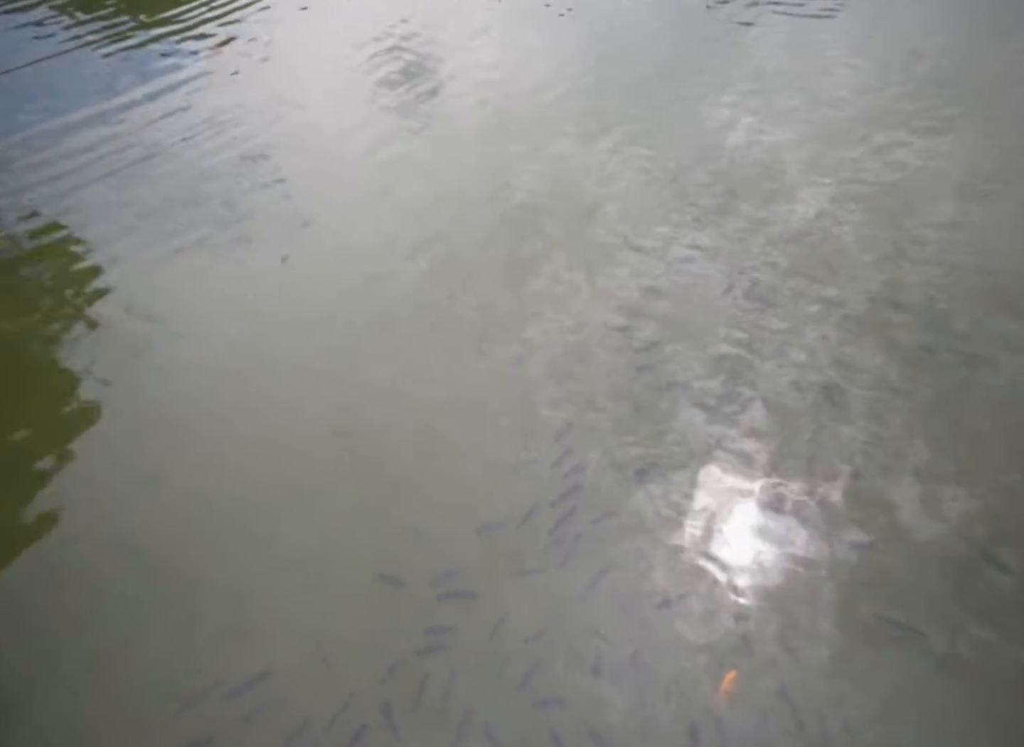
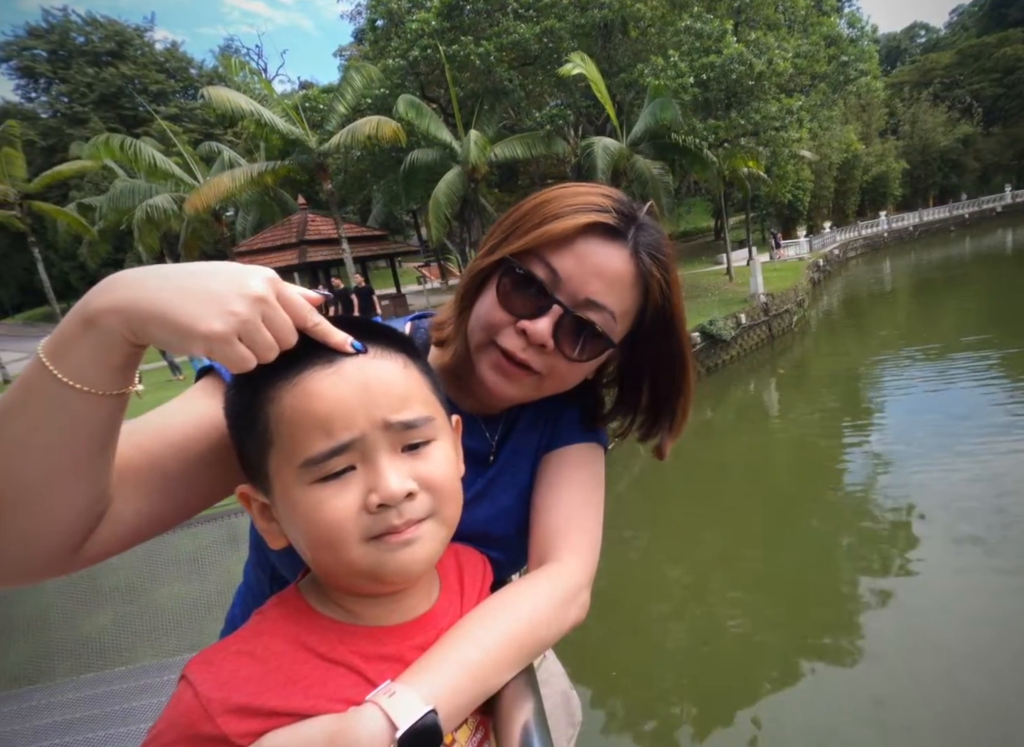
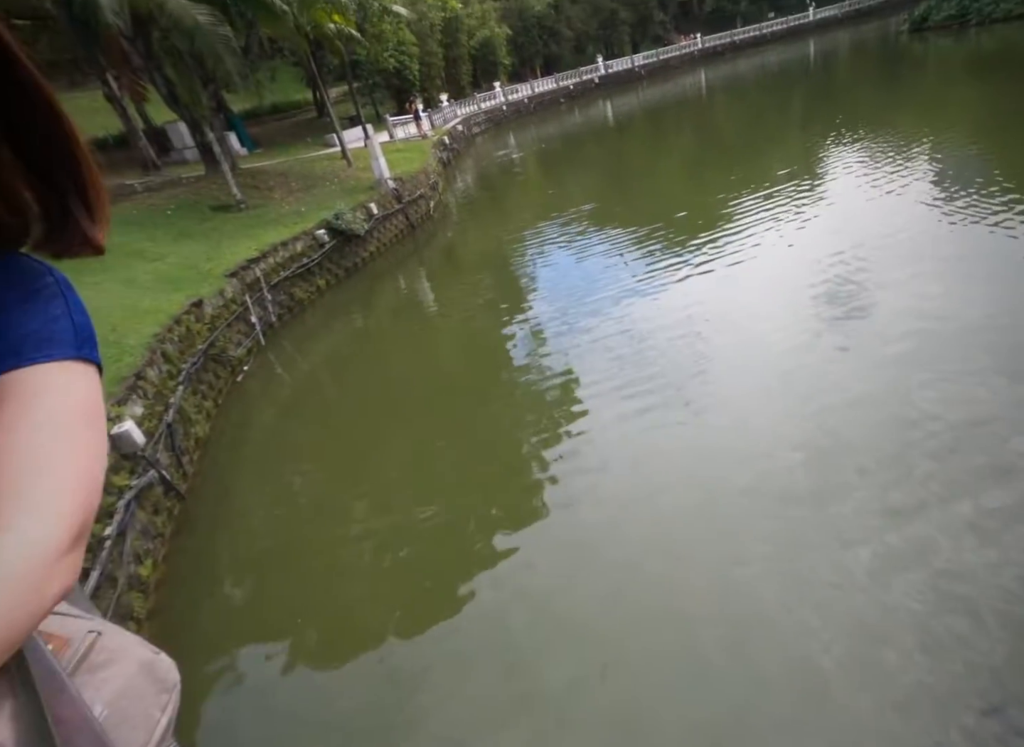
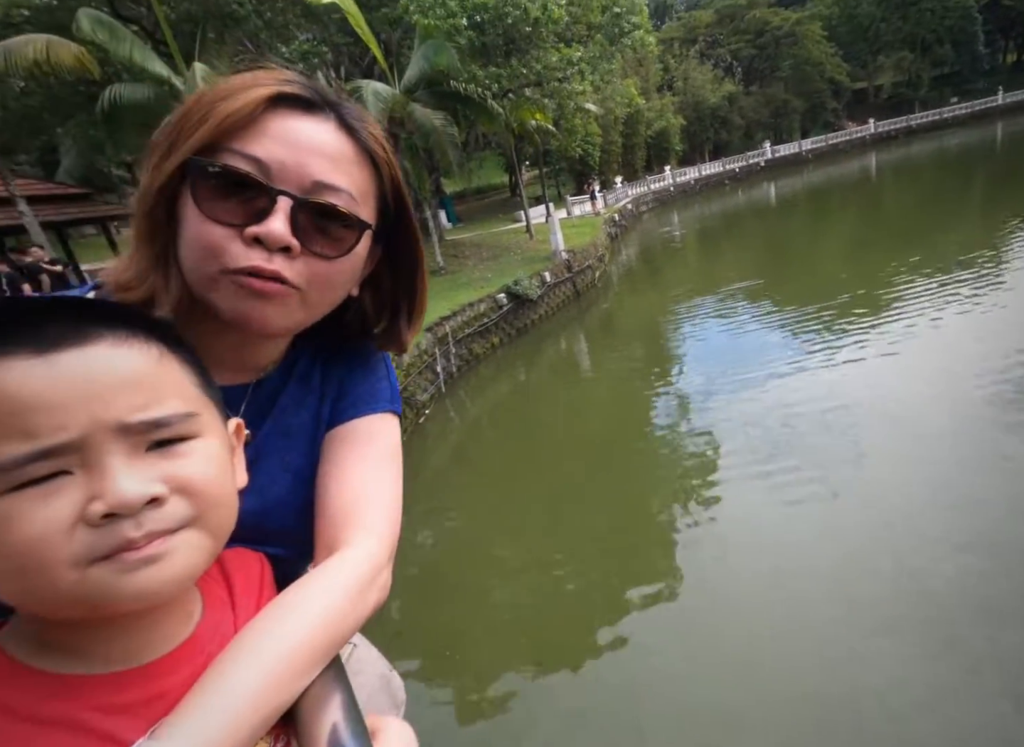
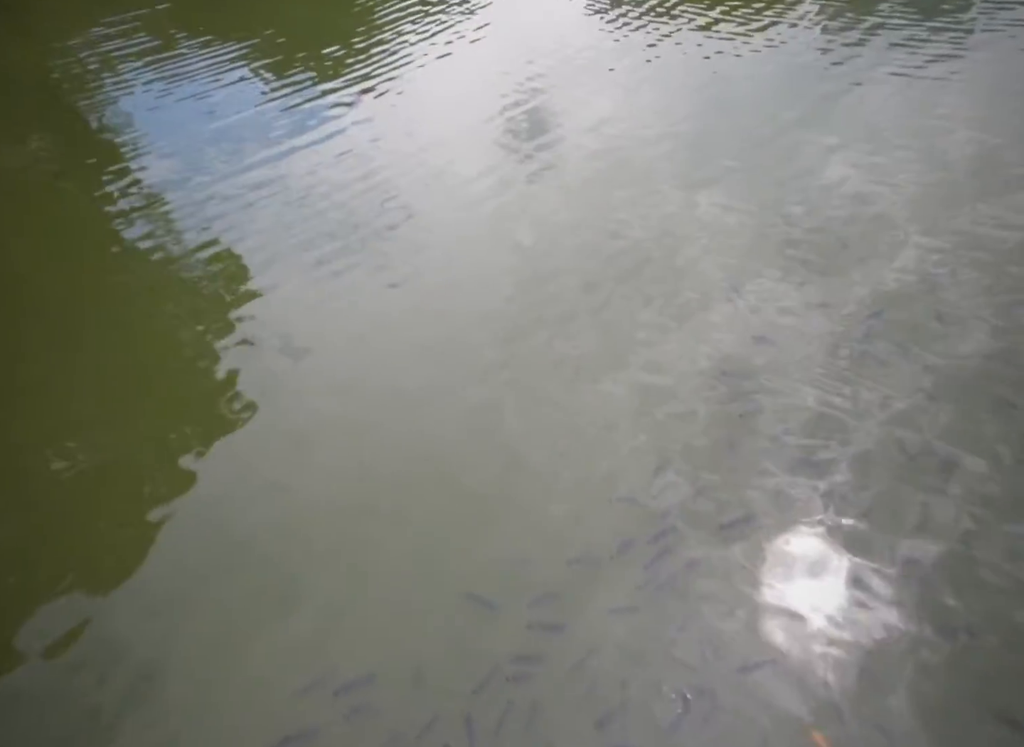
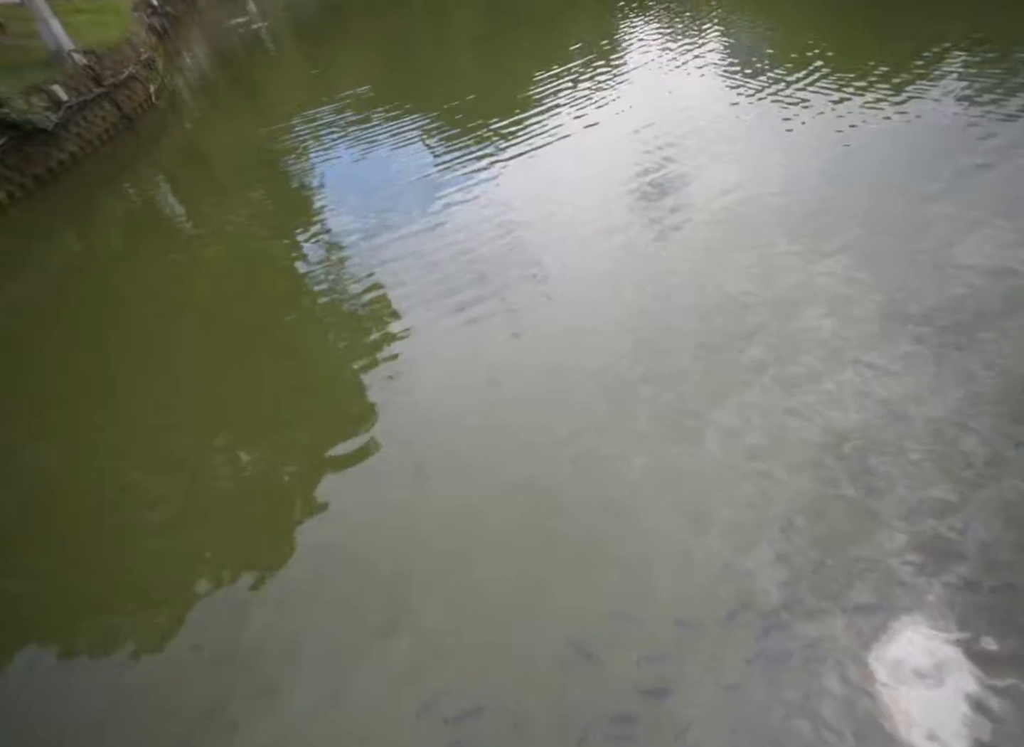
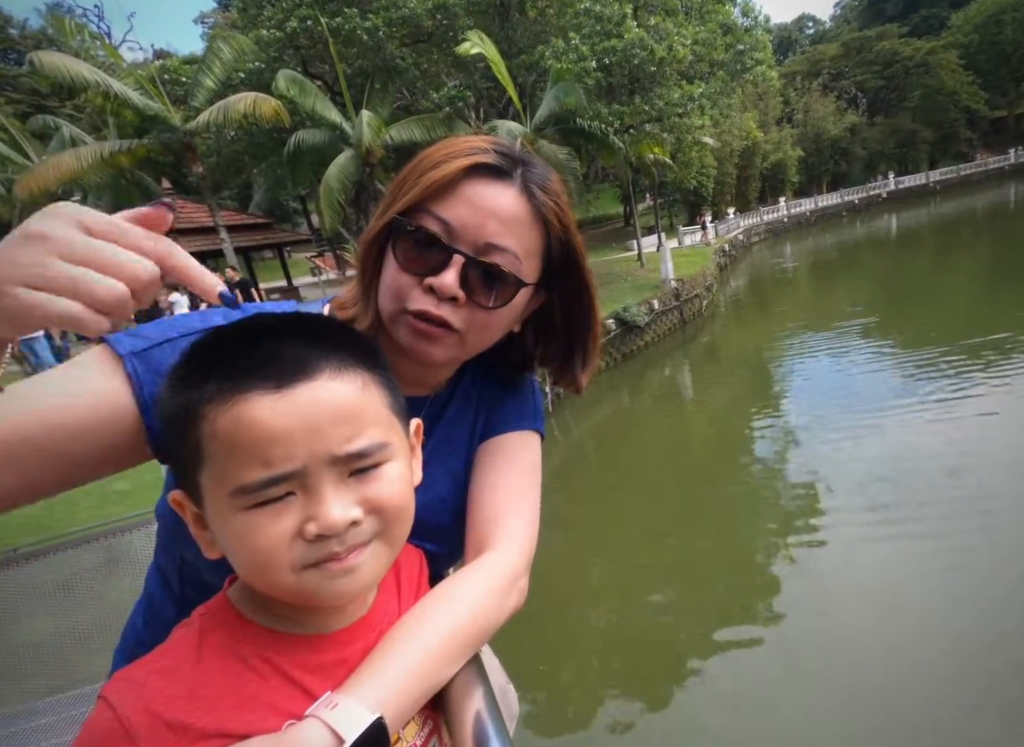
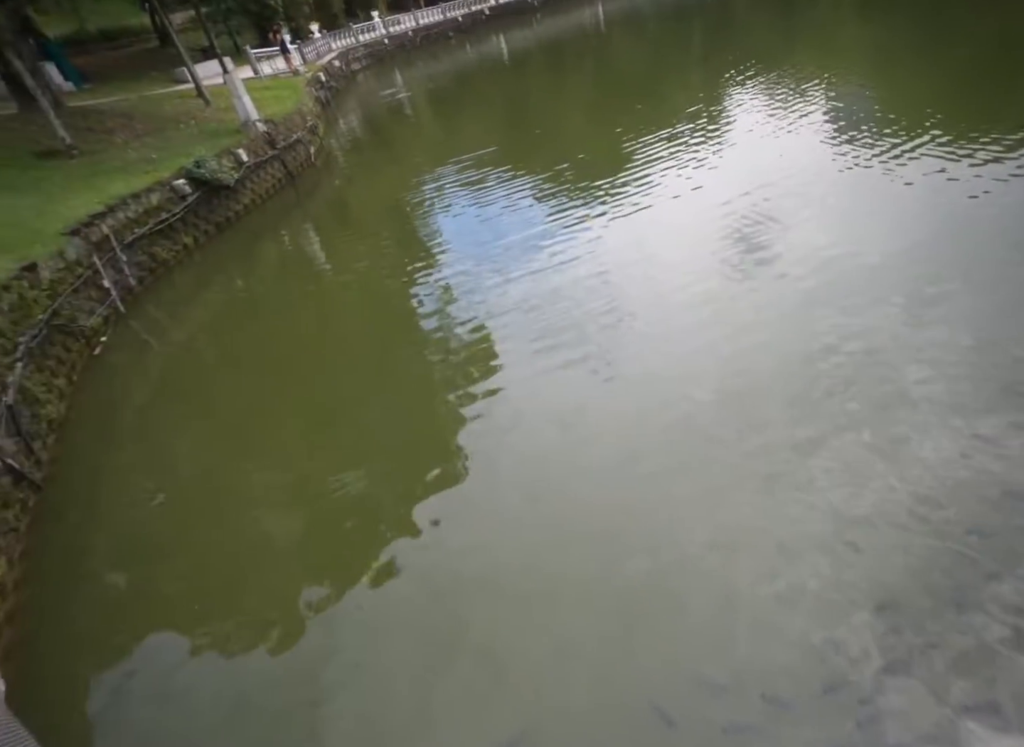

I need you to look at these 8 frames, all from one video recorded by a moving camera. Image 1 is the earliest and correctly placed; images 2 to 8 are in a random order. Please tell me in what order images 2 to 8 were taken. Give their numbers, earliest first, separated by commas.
5, 6, 8, 3, 4, 7, 2
